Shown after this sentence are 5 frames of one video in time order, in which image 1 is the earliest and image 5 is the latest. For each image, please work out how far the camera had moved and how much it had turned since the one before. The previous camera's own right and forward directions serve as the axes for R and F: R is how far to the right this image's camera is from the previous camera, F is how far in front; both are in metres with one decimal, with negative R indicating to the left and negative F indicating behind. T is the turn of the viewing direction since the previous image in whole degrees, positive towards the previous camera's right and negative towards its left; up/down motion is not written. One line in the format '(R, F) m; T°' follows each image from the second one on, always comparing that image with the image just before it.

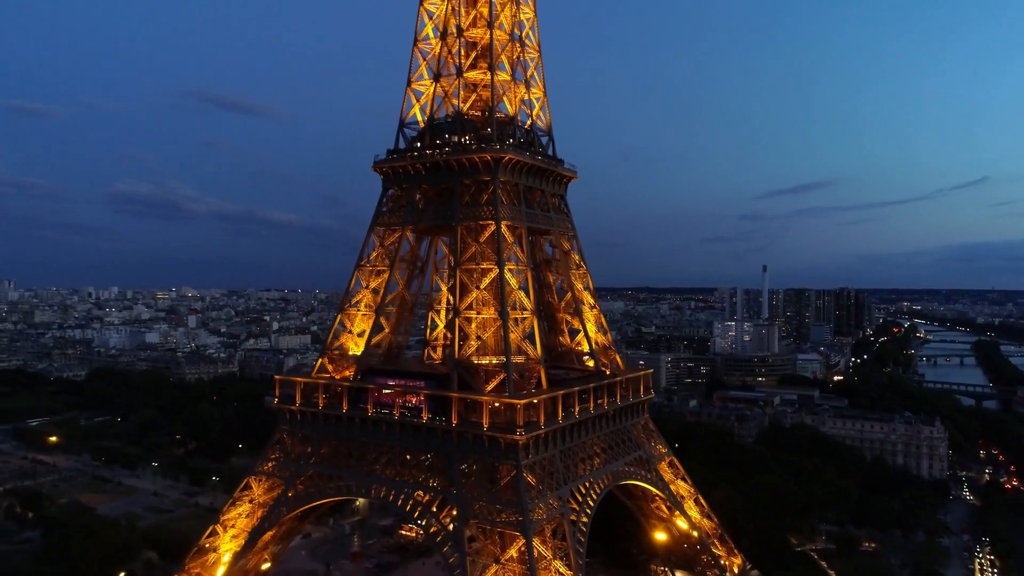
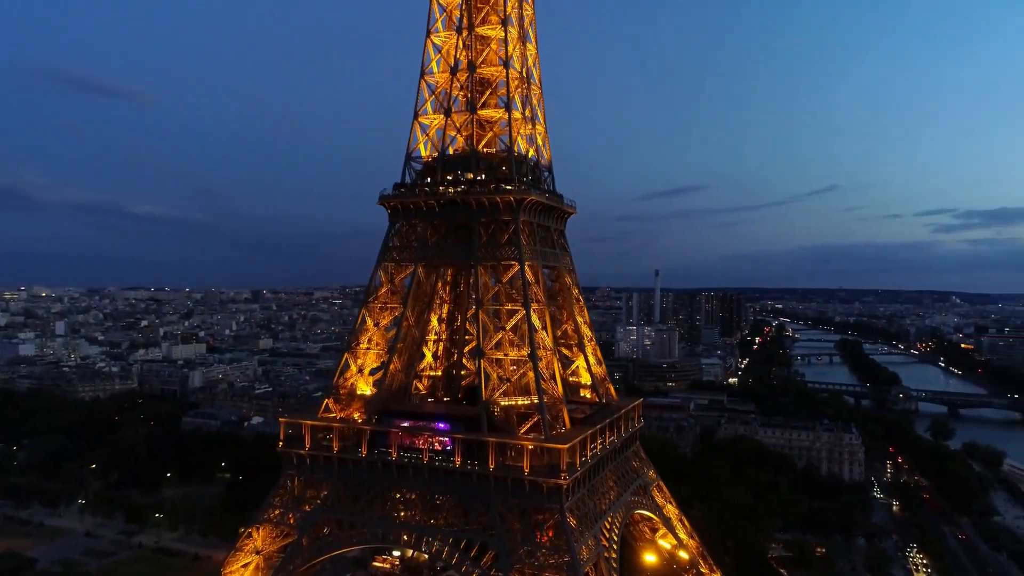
(-2.7, +0.1) m; +9°
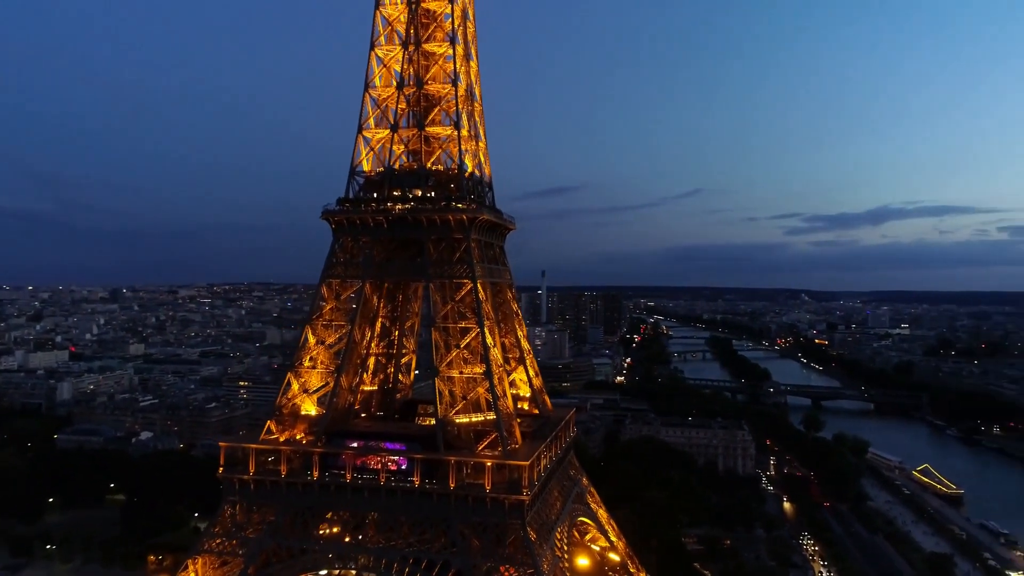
(-1.4, -0.1) m; +10°
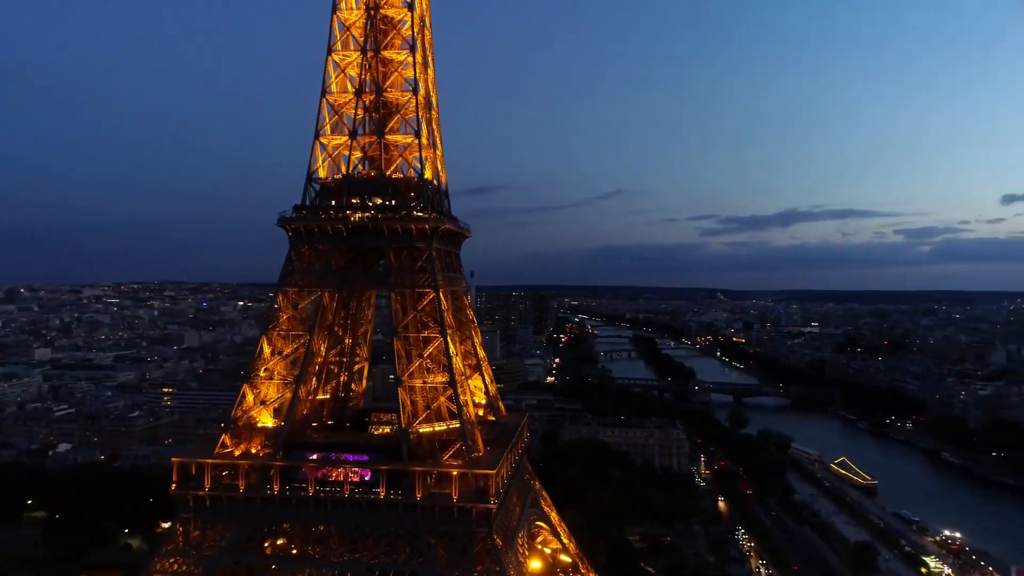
(-0.8, -0.1) m; +6°
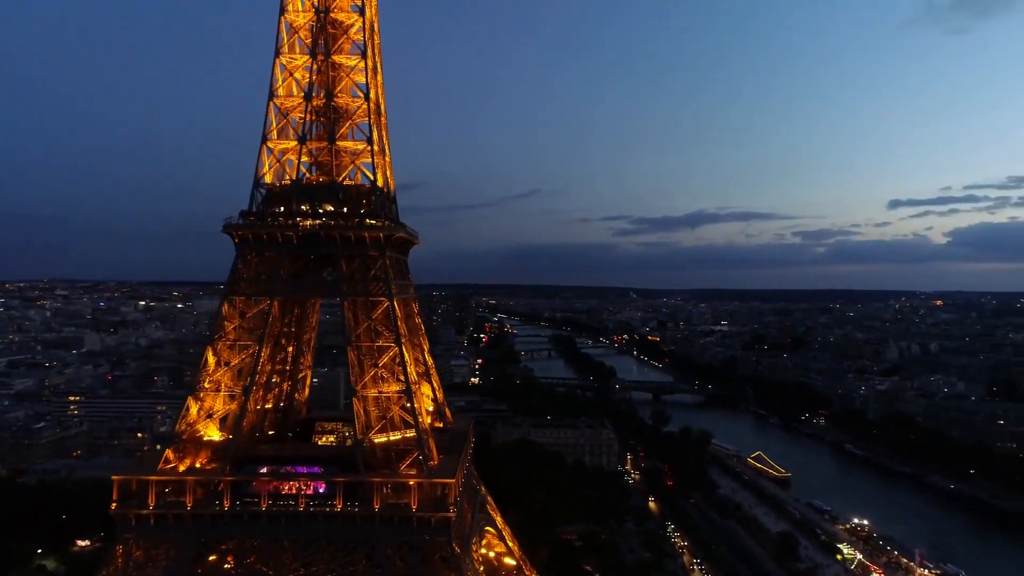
(-0.8, -0.1) m; +7°
